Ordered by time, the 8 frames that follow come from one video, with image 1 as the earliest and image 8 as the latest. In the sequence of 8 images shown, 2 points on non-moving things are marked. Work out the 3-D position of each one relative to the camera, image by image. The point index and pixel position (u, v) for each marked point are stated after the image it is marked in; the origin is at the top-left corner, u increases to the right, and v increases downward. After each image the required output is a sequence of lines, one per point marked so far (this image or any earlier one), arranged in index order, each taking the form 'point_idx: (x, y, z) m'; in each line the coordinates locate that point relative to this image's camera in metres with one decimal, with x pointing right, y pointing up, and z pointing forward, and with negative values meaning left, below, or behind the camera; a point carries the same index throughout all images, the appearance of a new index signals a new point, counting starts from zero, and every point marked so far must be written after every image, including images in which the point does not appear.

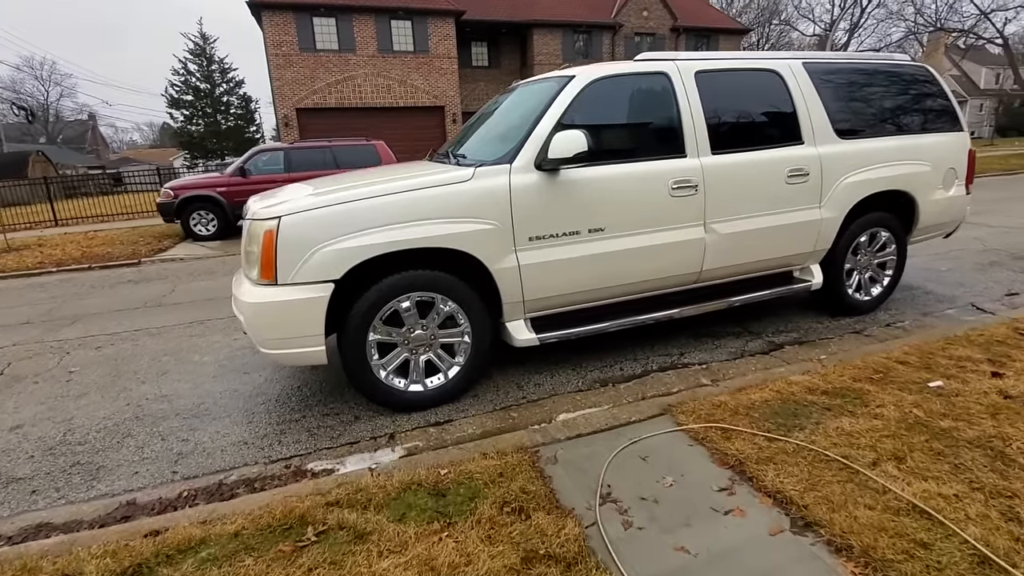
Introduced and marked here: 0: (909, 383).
0: (+2.3, -0.5, +2.9) m
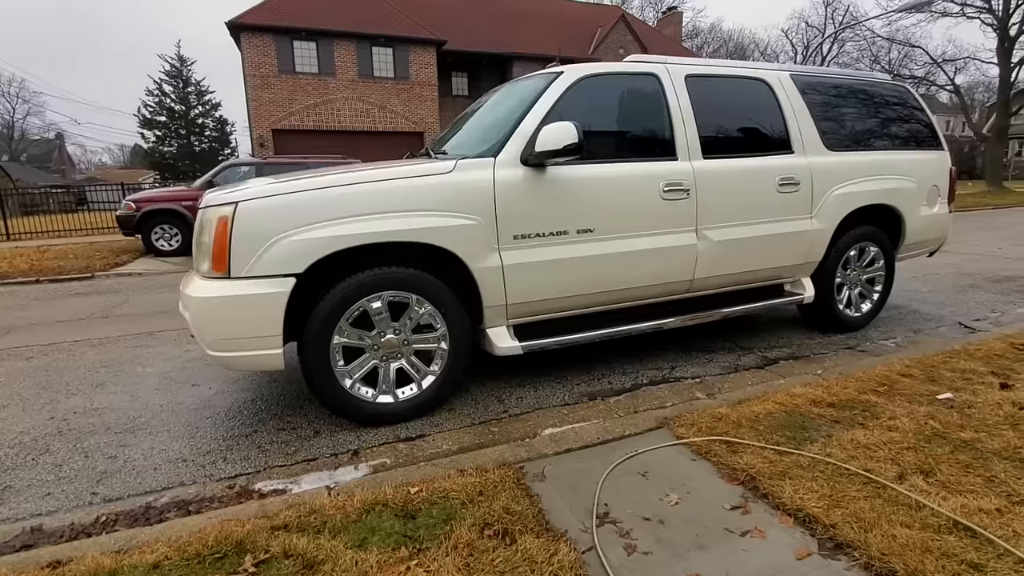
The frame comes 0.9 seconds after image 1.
0: (+2.2, -0.6, +2.7) m
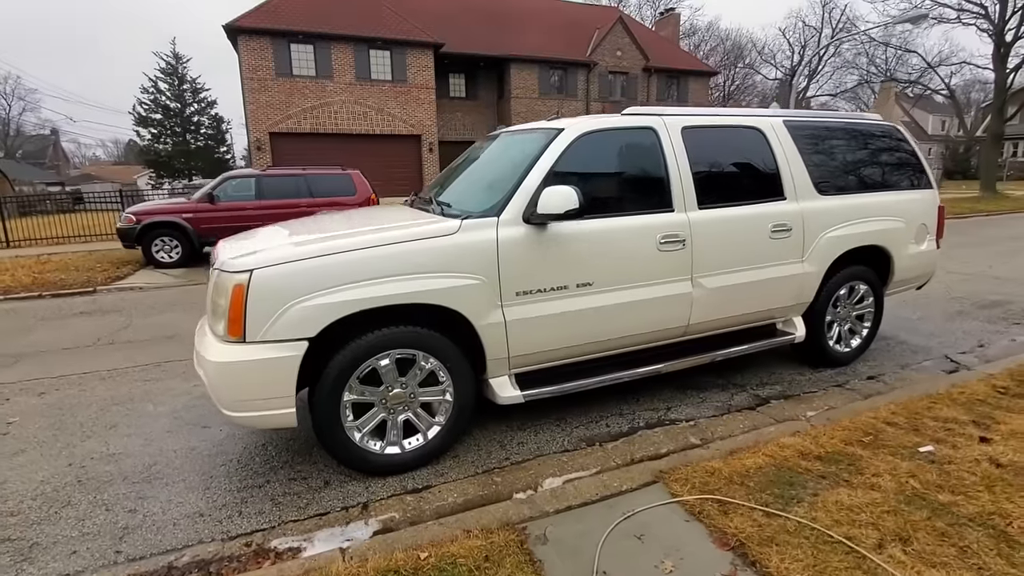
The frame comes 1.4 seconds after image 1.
0: (+2.2, -0.9, +2.8) m
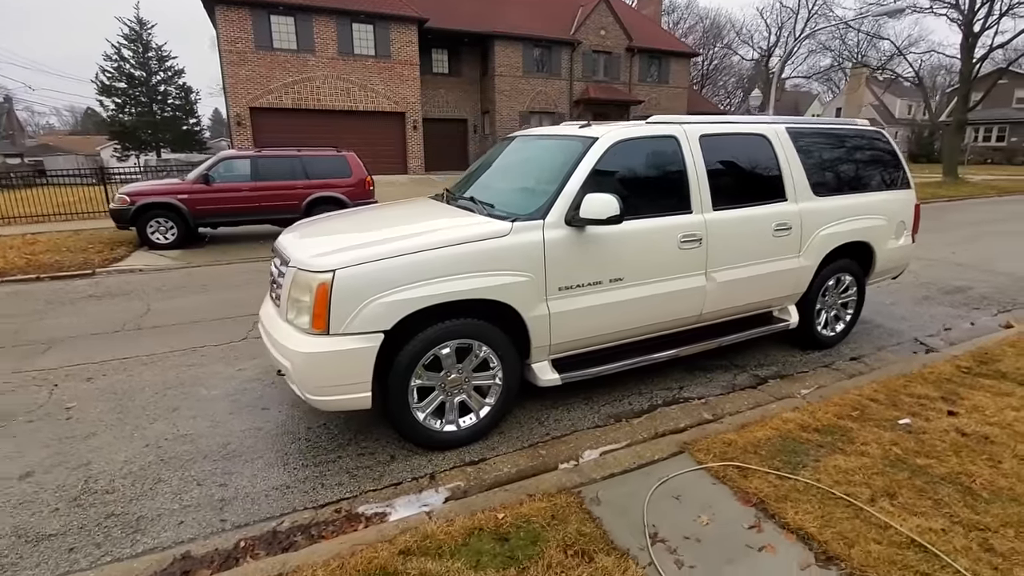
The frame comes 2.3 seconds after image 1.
0: (+2.5, -0.9, +3.4) m
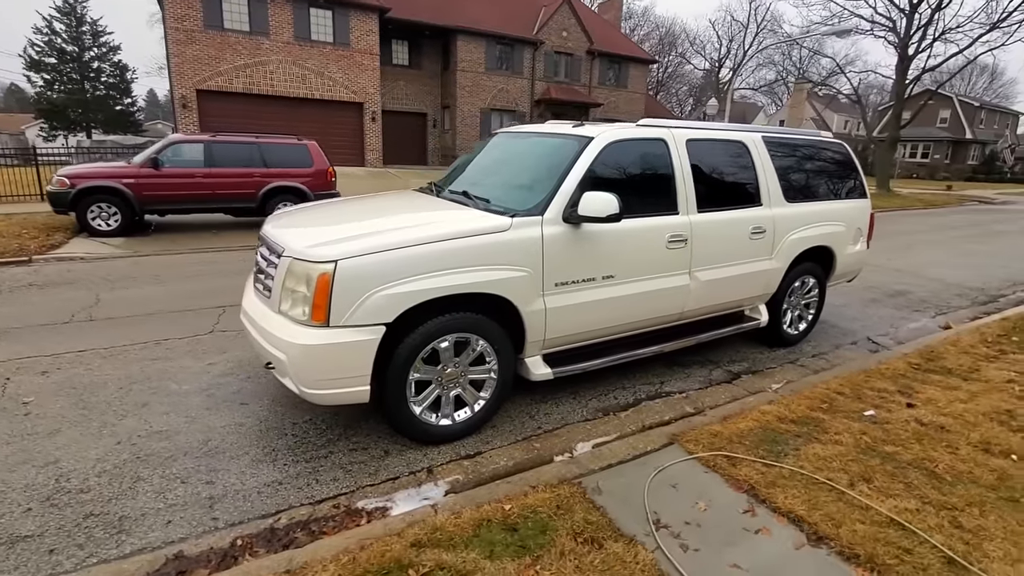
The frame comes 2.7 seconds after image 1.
0: (+2.4, -0.9, +3.6) m
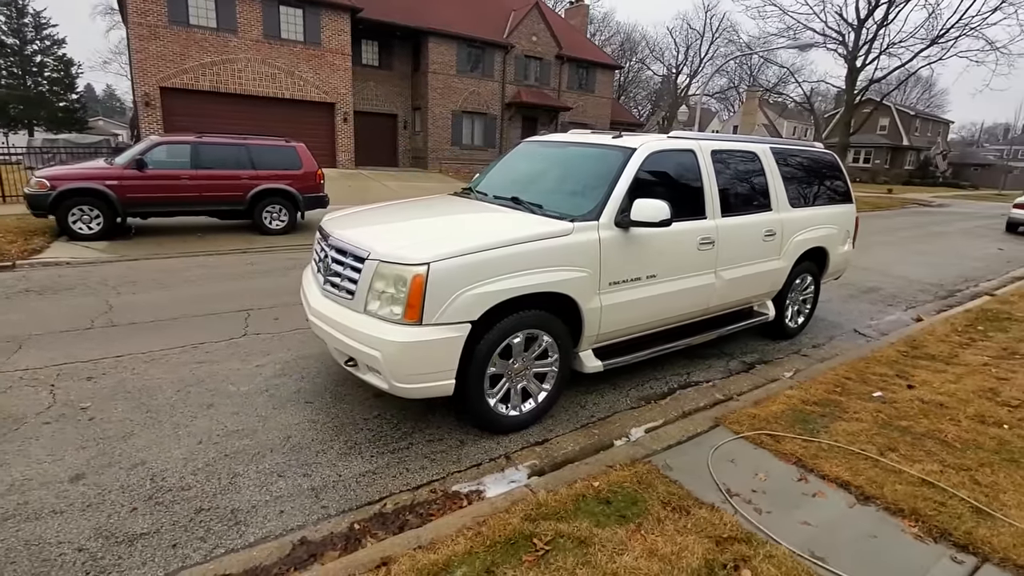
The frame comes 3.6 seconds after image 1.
0: (+2.8, -0.9, +4.1) m
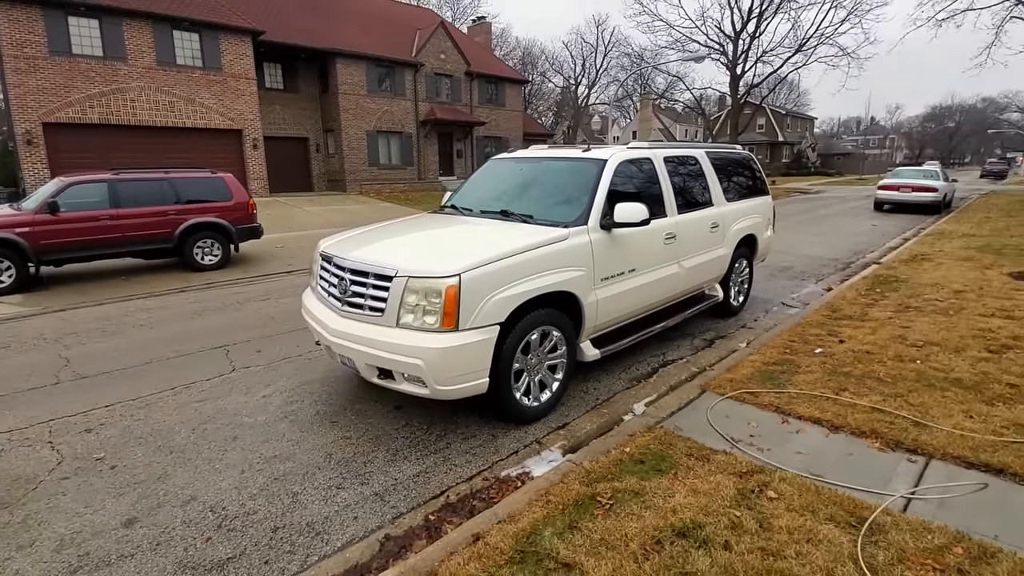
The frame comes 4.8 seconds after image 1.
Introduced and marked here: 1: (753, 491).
0: (+2.9, -0.6, +4.9) m
1: (+1.3, -1.1, +2.8) m
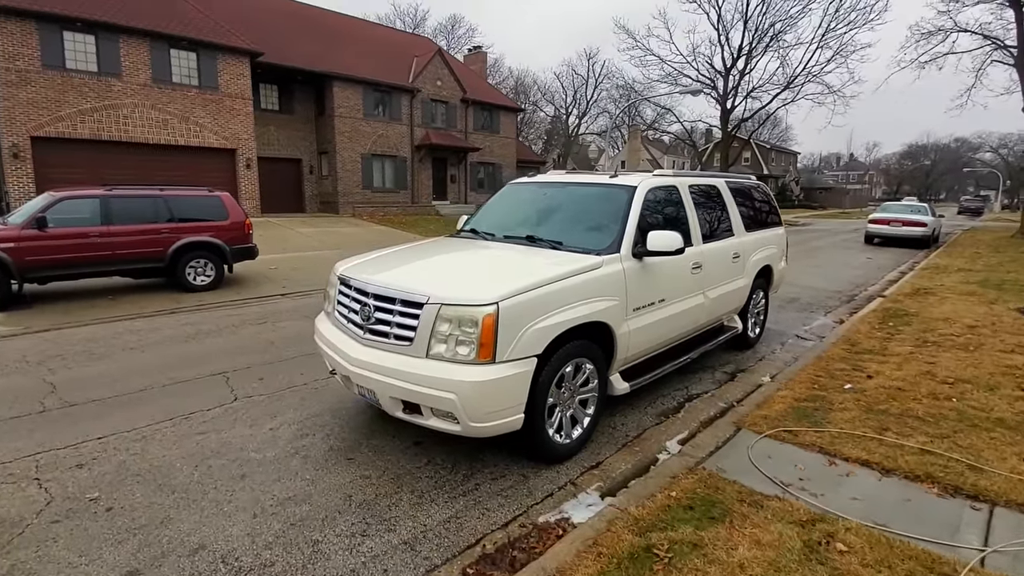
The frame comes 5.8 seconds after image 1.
0: (+3.0, -0.9, +4.7) m
1: (+1.6, -1.3, +2.6) m
